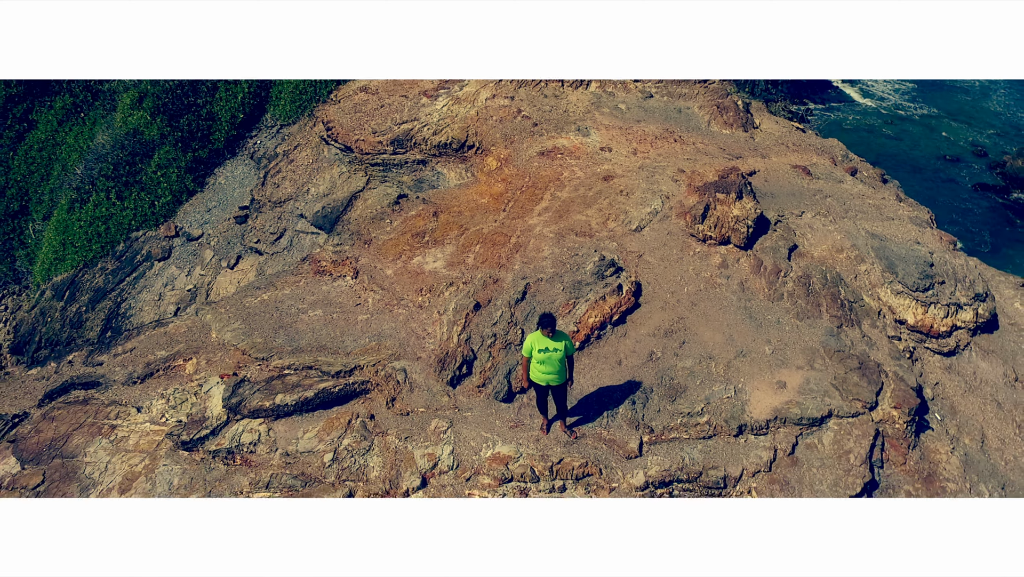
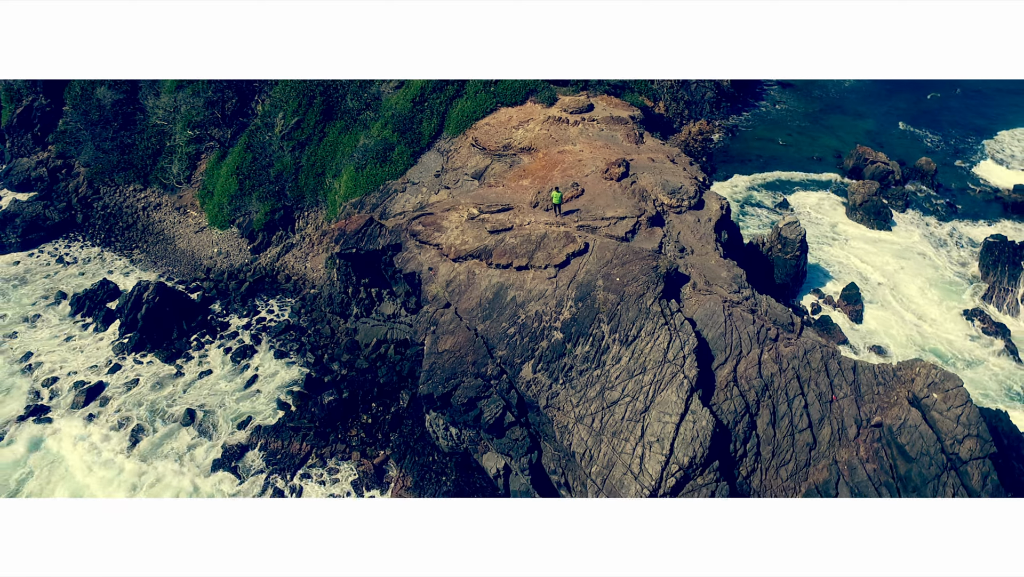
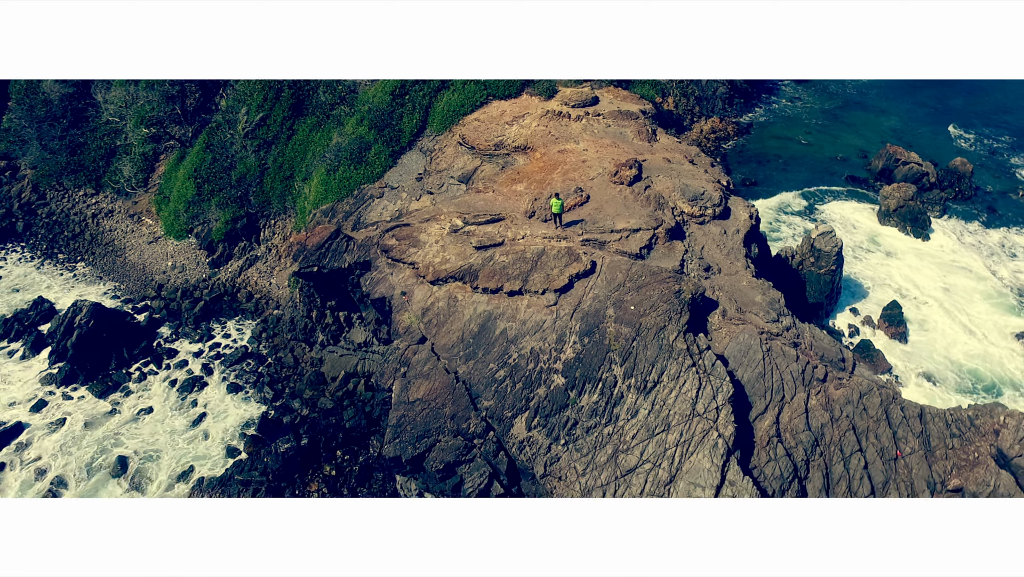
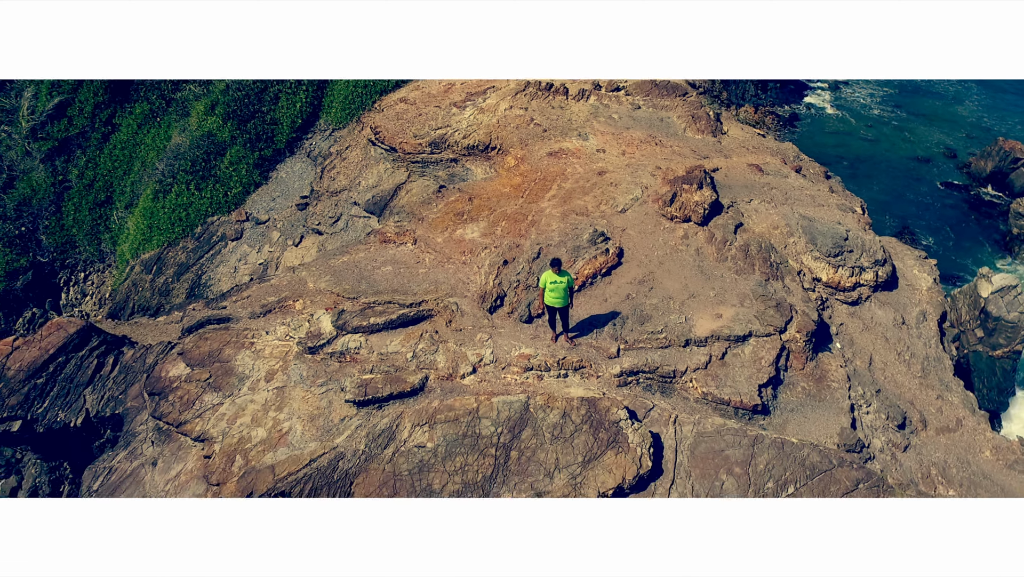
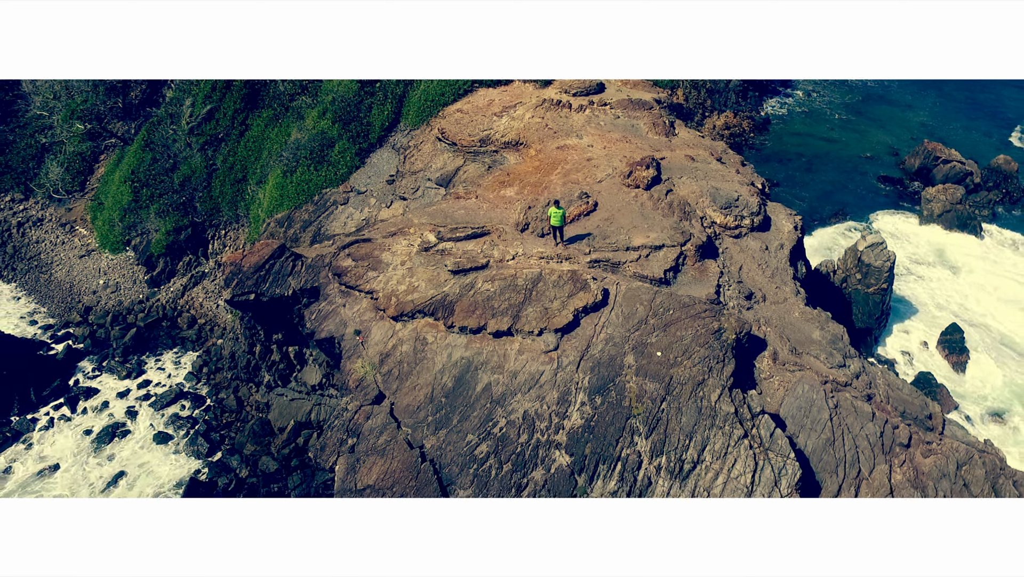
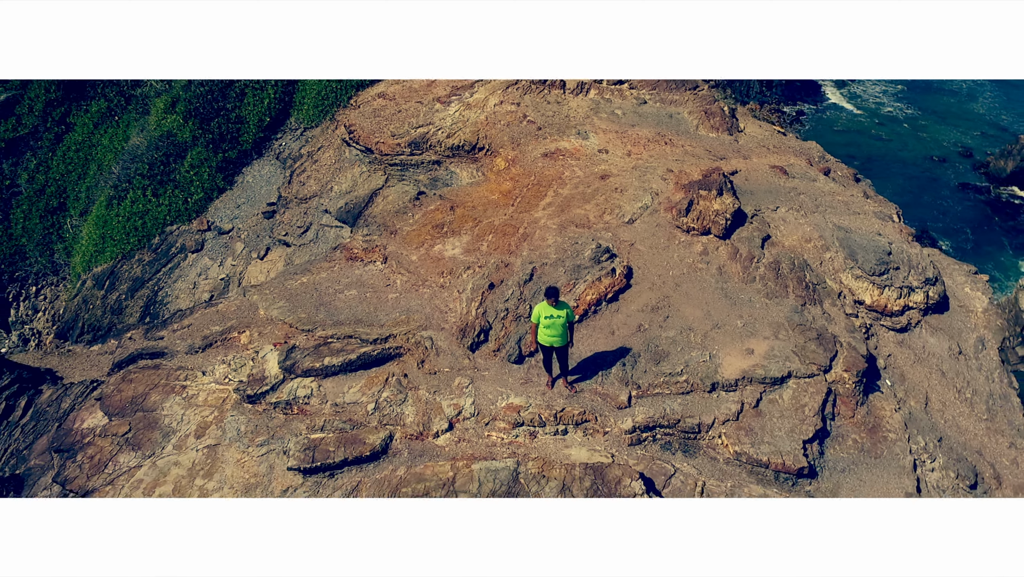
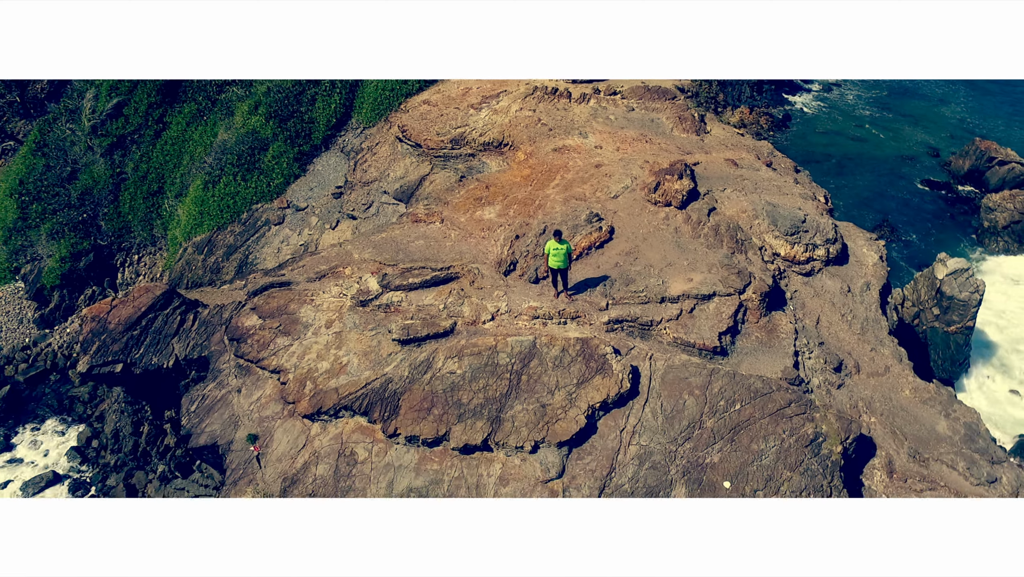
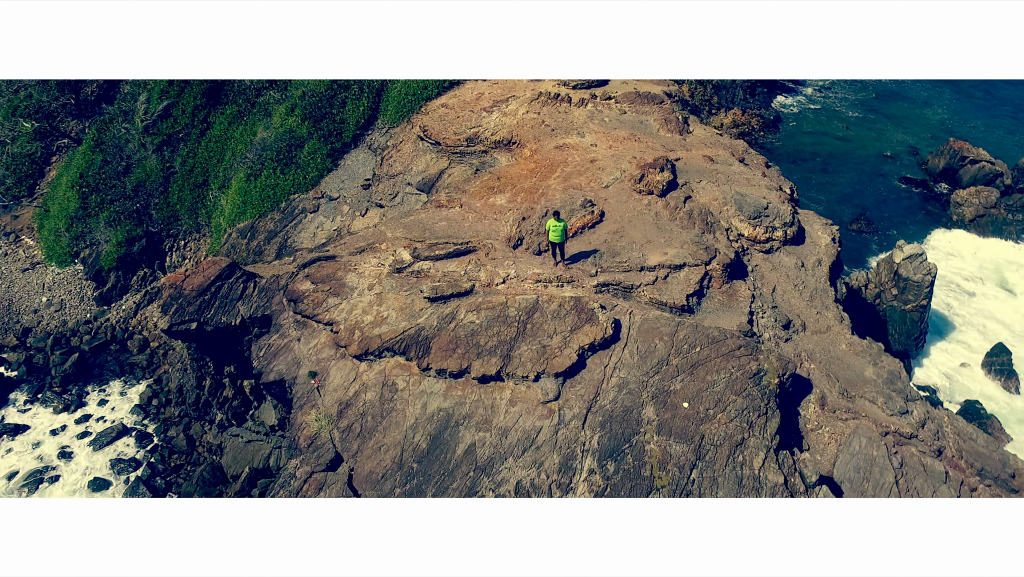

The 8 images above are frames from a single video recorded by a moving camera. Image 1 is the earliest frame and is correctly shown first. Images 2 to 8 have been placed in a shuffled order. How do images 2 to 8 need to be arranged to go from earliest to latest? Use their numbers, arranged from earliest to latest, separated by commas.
6, 4, 7, 8, 5, 3, 2
